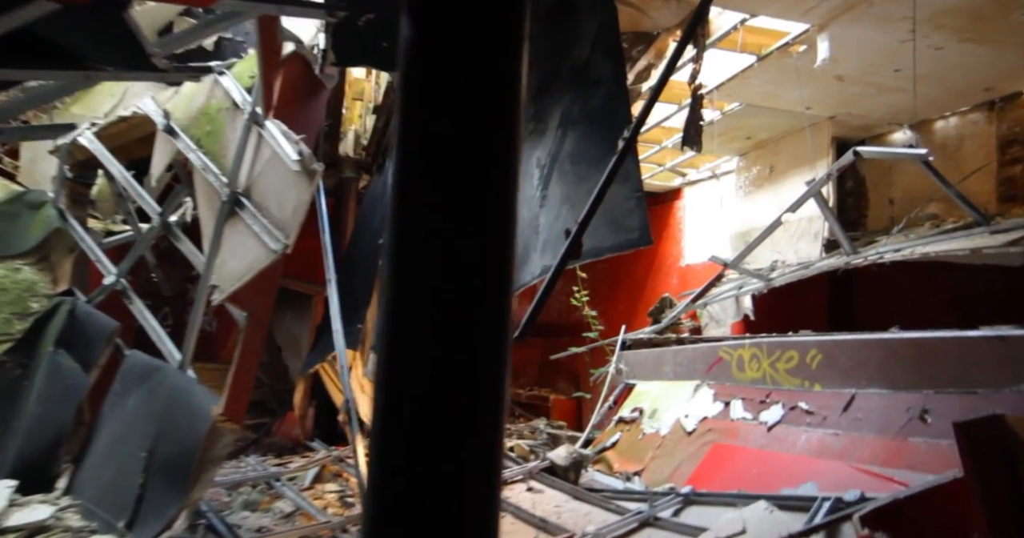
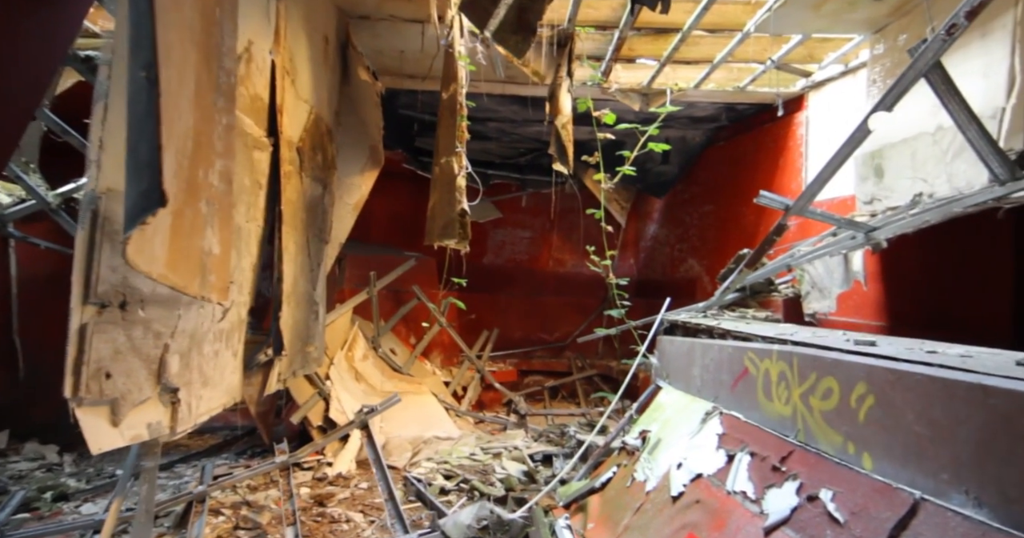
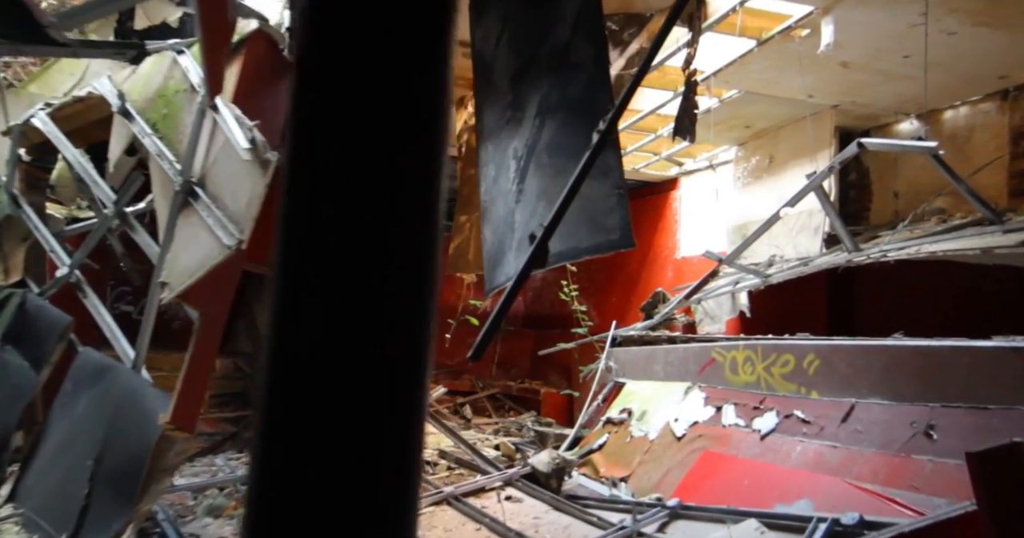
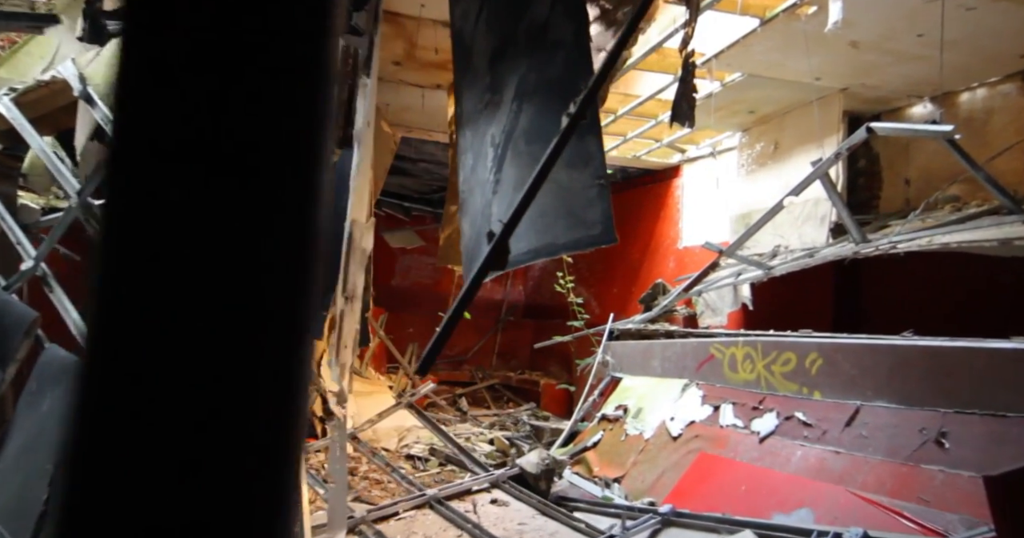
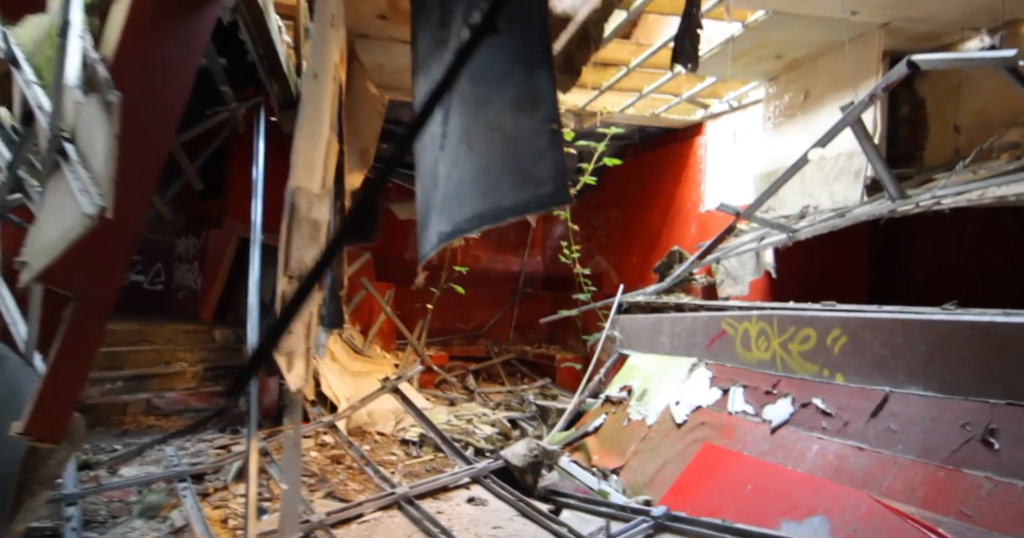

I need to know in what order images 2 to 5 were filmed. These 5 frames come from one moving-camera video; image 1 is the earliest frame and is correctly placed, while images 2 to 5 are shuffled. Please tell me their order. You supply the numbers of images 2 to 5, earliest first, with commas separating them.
3, 4, 5, 2
